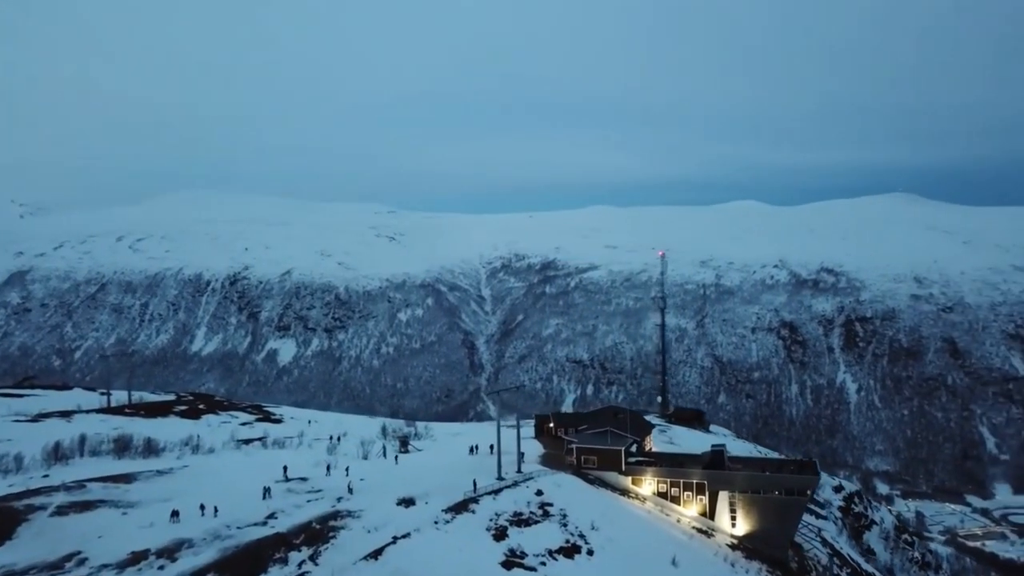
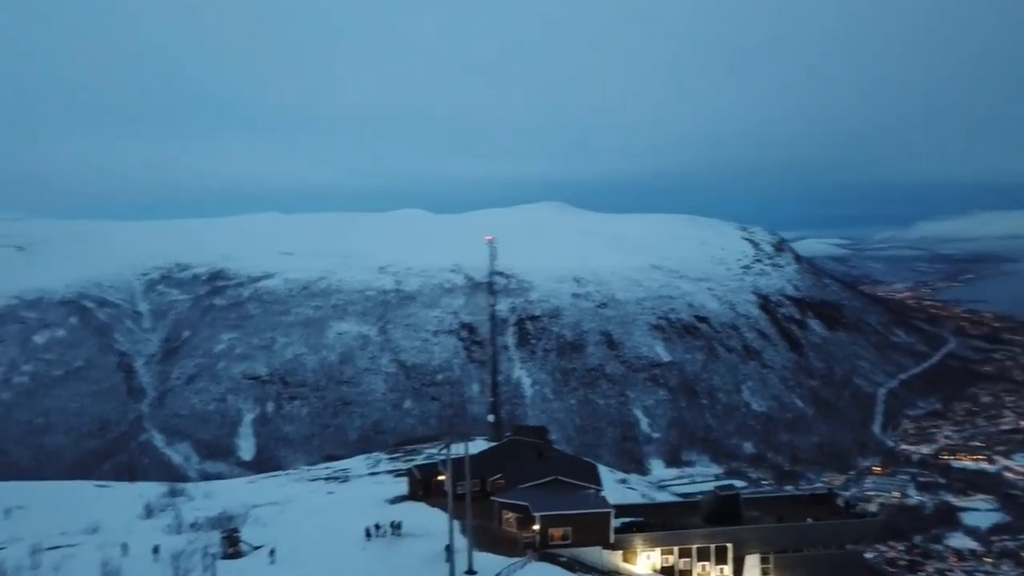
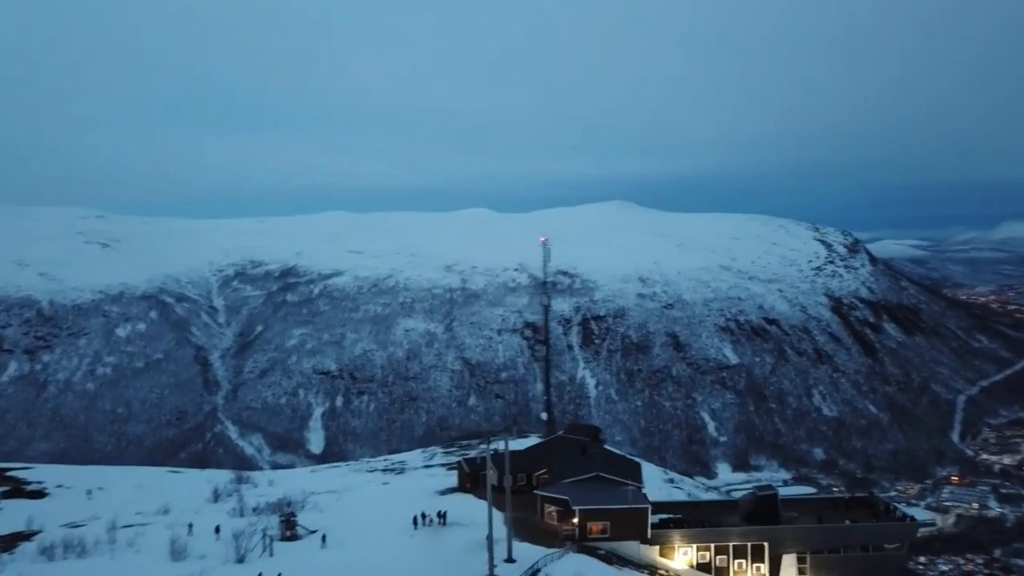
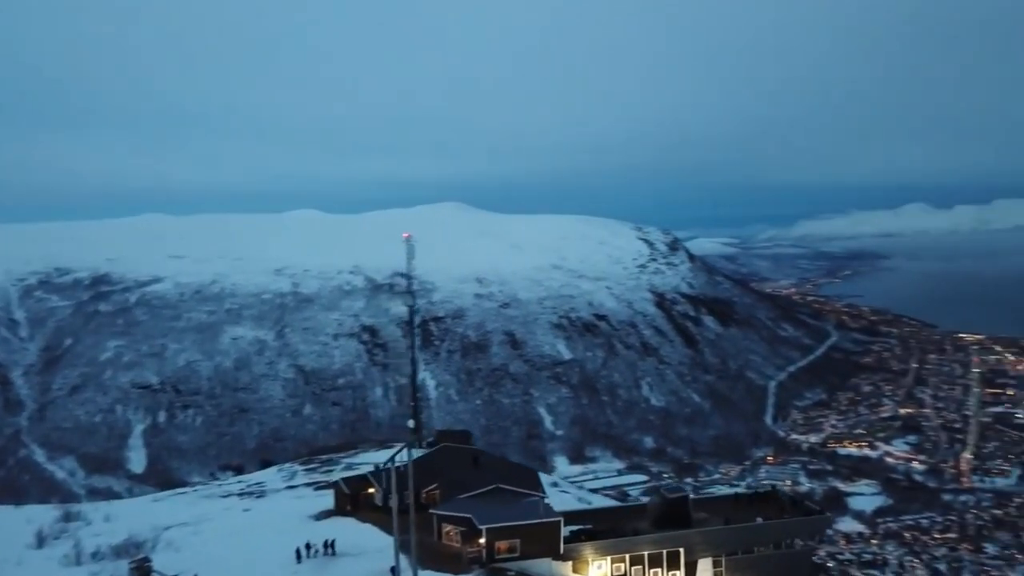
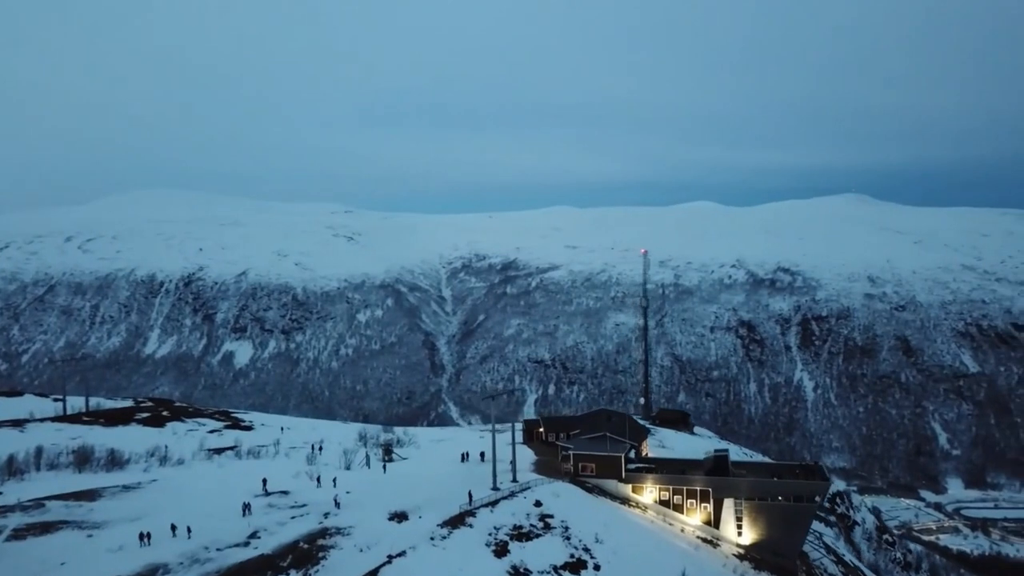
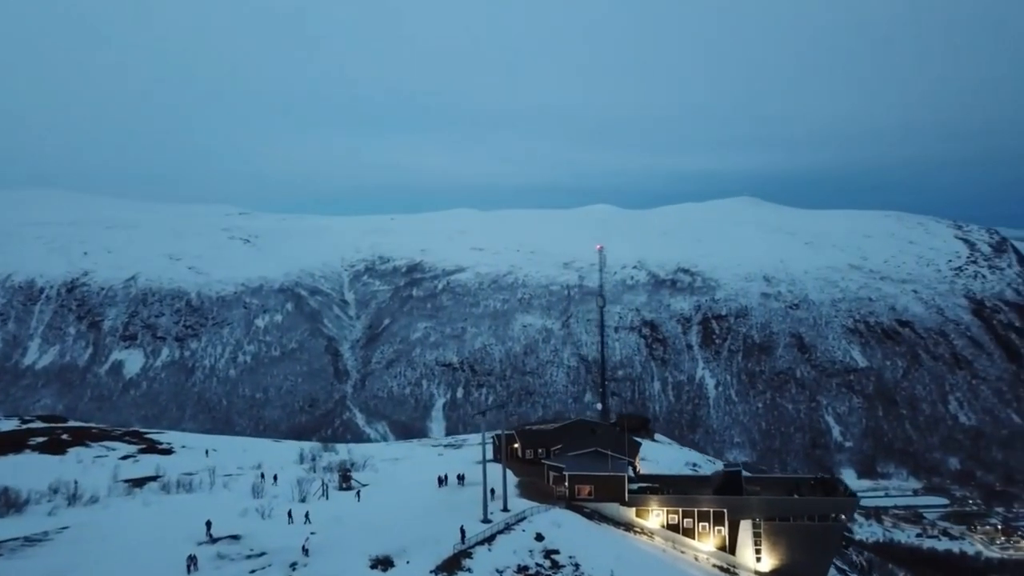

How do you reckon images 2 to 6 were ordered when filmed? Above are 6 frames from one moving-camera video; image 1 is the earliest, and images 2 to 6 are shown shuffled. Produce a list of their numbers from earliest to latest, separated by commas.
5, 6, 3, 2, 4
